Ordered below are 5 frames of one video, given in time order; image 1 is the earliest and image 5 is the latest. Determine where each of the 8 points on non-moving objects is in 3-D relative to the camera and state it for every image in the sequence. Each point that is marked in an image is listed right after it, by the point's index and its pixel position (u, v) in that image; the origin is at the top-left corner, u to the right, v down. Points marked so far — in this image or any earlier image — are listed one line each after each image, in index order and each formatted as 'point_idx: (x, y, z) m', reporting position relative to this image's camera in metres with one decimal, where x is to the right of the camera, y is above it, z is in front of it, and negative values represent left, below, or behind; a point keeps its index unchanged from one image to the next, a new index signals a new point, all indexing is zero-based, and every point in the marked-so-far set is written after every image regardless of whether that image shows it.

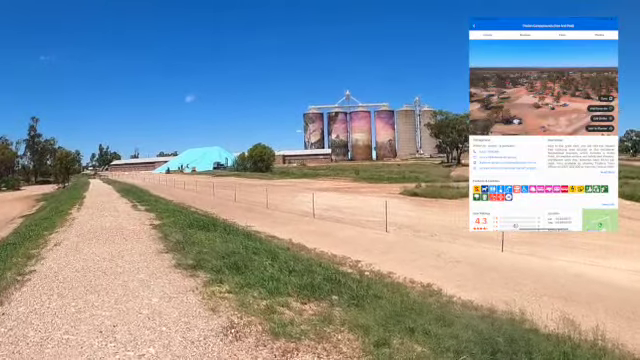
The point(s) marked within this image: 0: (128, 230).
0: (-5.1, -1.4, +13.9) m
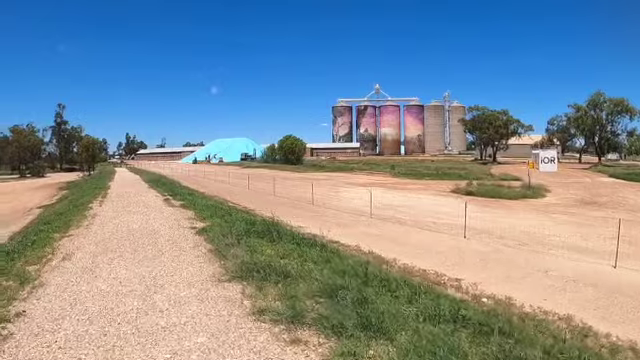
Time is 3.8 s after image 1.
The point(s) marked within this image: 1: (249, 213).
0: (-3.0, -1.2, +10.2) m
1: (-2.4, -1.1, +17.4) m
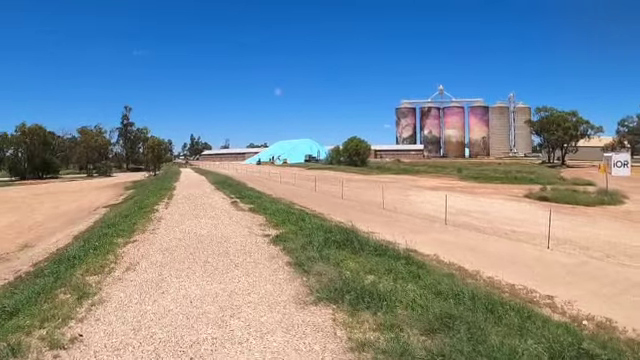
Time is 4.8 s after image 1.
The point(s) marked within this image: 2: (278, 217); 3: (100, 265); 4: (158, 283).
0: (-1.5, -1.2, +9.4) m
1: (0.0, -1.2, +16.4) m
2: (-1.2, -1.1, +15.1) m
3: (-3.4, -1.3, +8.0) m
4: (-2.0, -1.3, +6.6) m
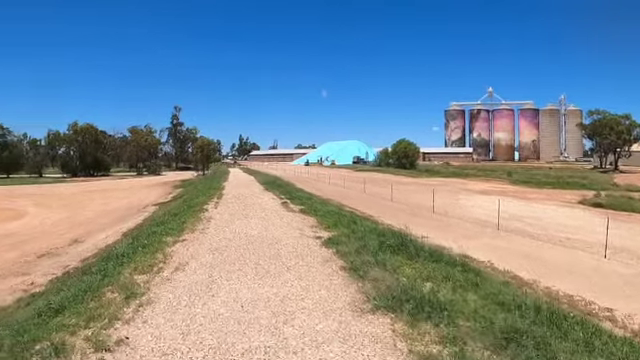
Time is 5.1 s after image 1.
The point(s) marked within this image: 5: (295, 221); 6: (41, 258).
0: (-0.6, -1.2, +9.1) m
1: (+1.5, -1.2, +16.0) m
2: (+0.2, -1.1, +14.8) m
3: (-2.6, -1.2, +7.9) m
4: (-1.4, -1.3, +6.4) m
5: (-0.9, -1.1, +14.6) m
6: (-8.6, -2.4, +15.8) m
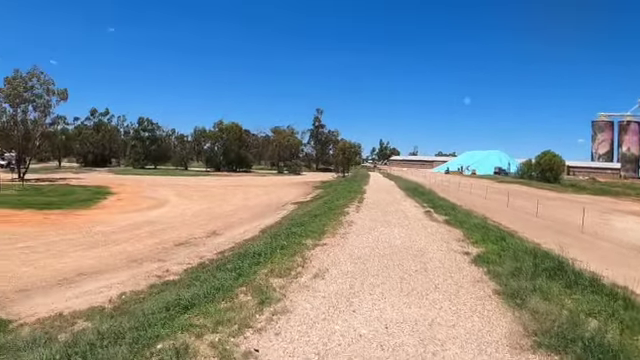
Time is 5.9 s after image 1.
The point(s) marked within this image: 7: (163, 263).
0: (+1.7, -1.3, +8.5) m
1: (+5.2, -1.6, +14.8) m
2: (+3.7, -1.3, +13.9) m
3: (-0.5, -1.2, +7.8) m
4: (+0.3, -1.3, +6.1) m
5: (+2.6, -1.3, +14.0) m
6: (-4.7, -2.1, +16.8) m
7: (-4.3, -2.3, +14.0) m
